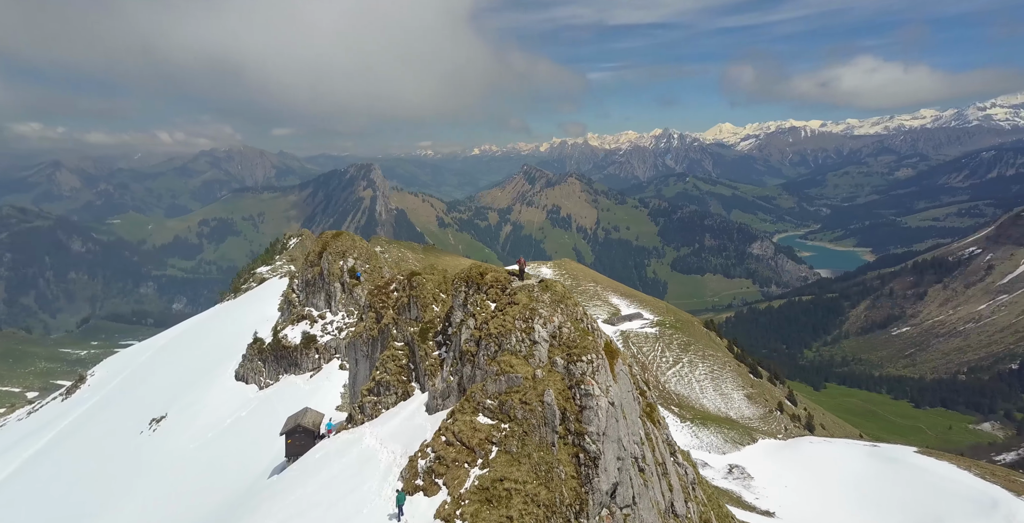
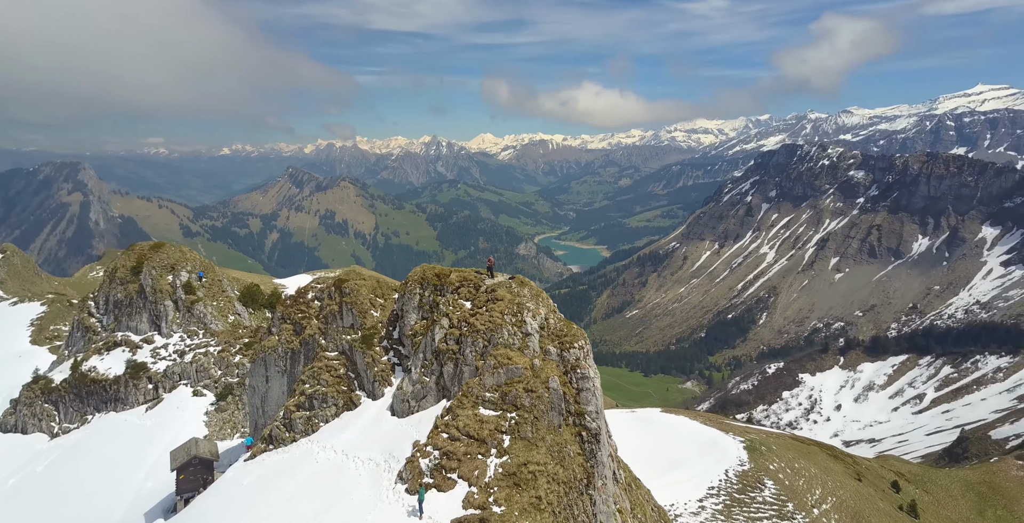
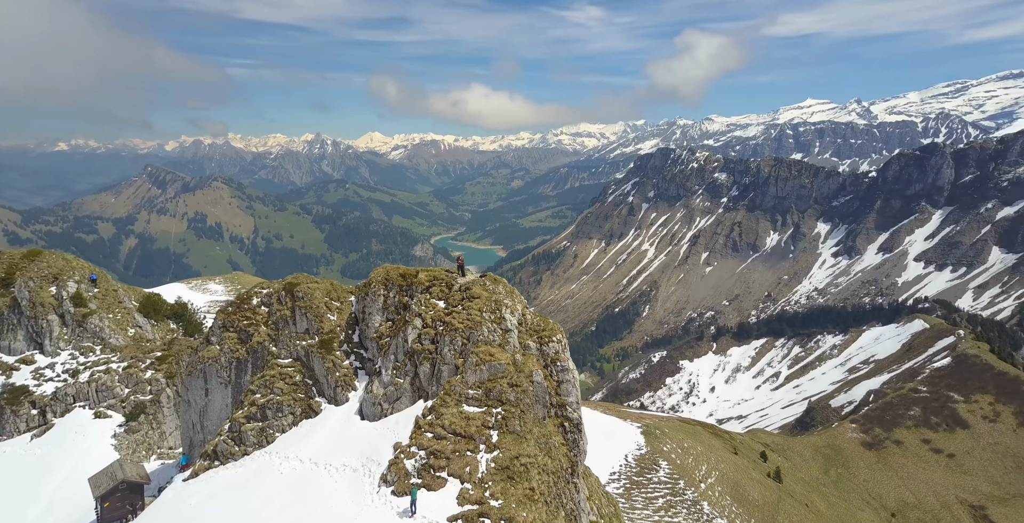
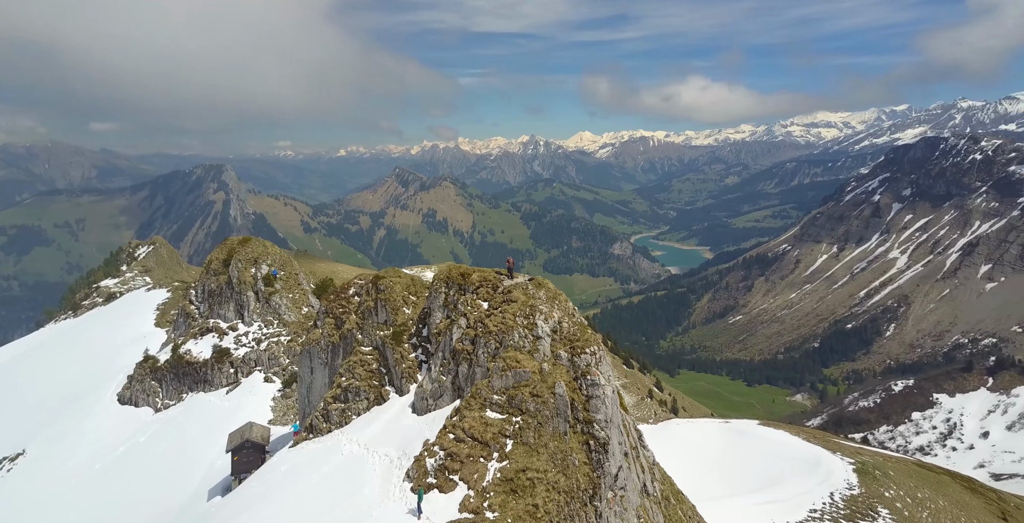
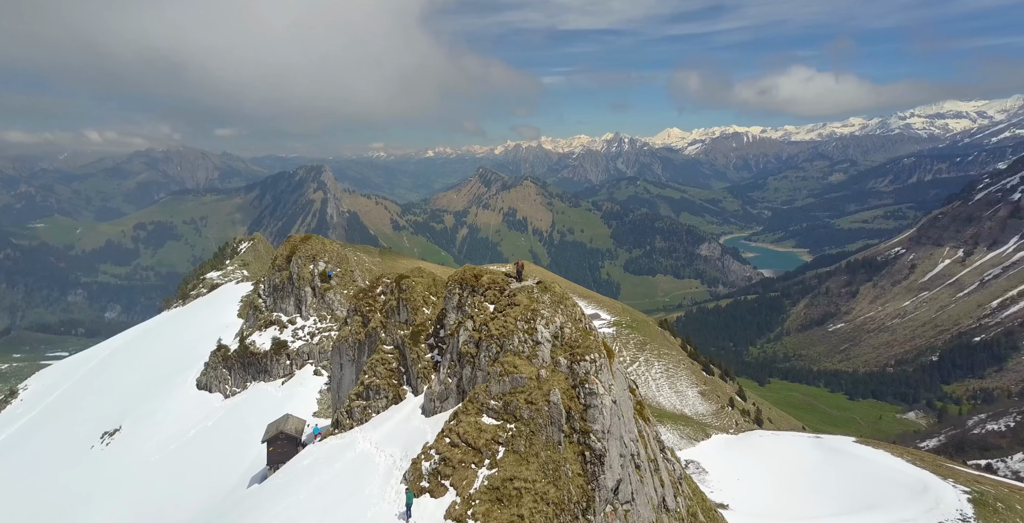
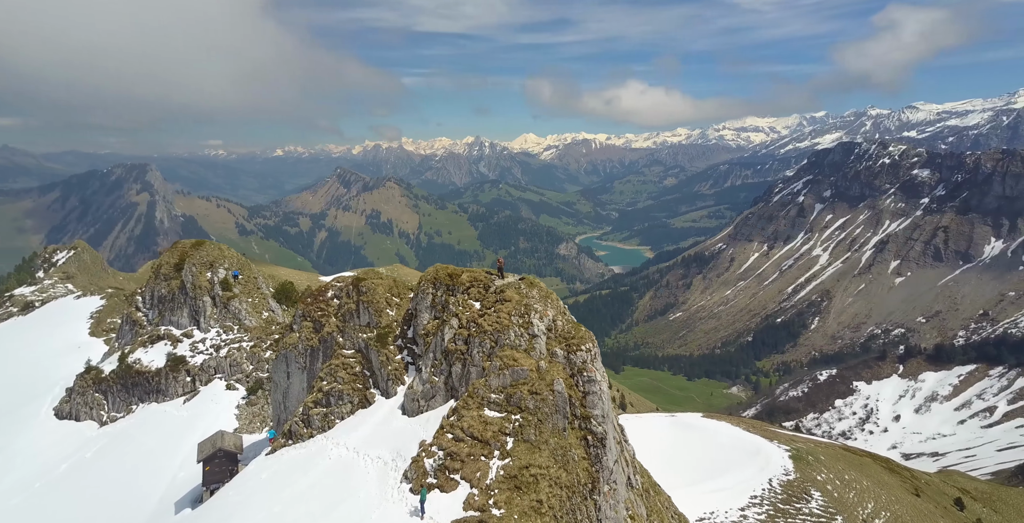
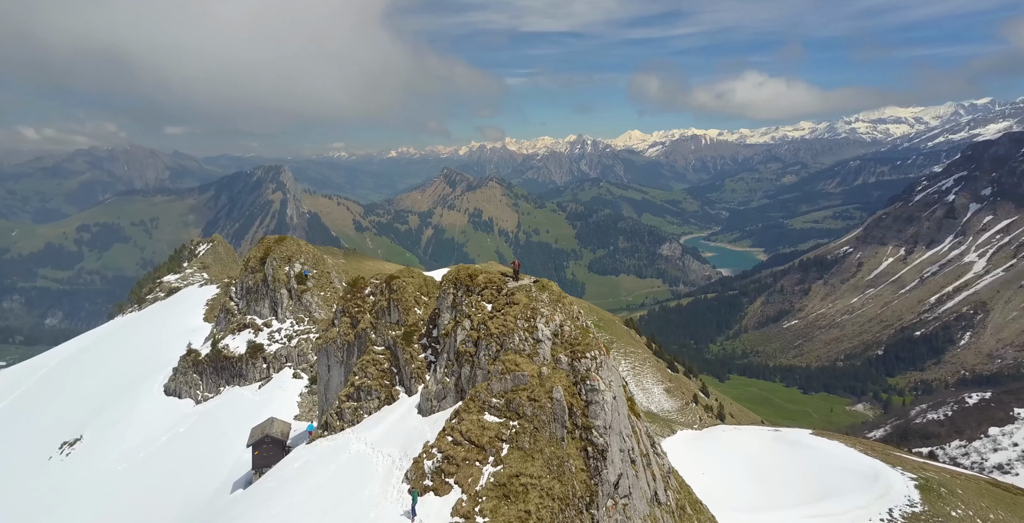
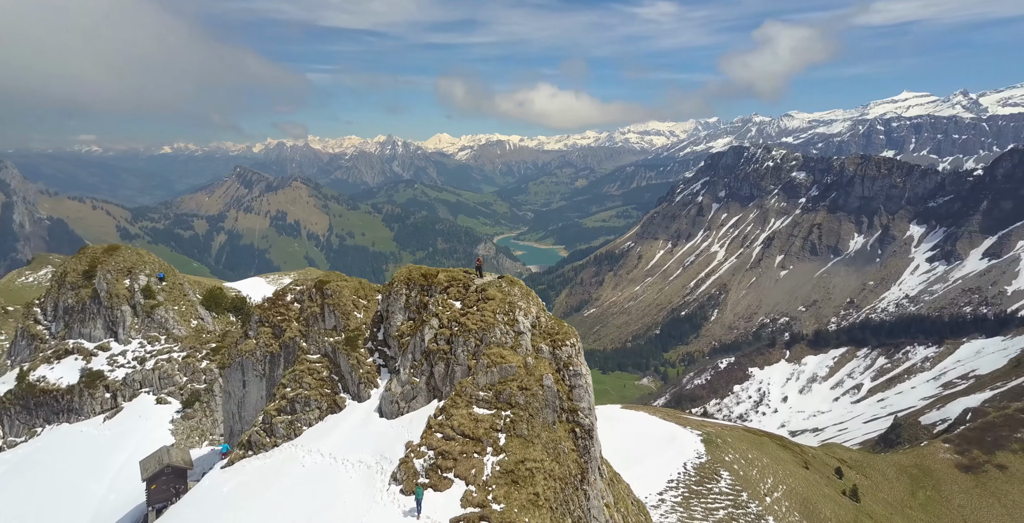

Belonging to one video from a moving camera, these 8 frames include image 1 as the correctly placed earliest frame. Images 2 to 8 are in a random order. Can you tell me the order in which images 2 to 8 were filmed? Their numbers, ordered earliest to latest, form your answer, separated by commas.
5, 7, 4, 6, 2, 8, 3
